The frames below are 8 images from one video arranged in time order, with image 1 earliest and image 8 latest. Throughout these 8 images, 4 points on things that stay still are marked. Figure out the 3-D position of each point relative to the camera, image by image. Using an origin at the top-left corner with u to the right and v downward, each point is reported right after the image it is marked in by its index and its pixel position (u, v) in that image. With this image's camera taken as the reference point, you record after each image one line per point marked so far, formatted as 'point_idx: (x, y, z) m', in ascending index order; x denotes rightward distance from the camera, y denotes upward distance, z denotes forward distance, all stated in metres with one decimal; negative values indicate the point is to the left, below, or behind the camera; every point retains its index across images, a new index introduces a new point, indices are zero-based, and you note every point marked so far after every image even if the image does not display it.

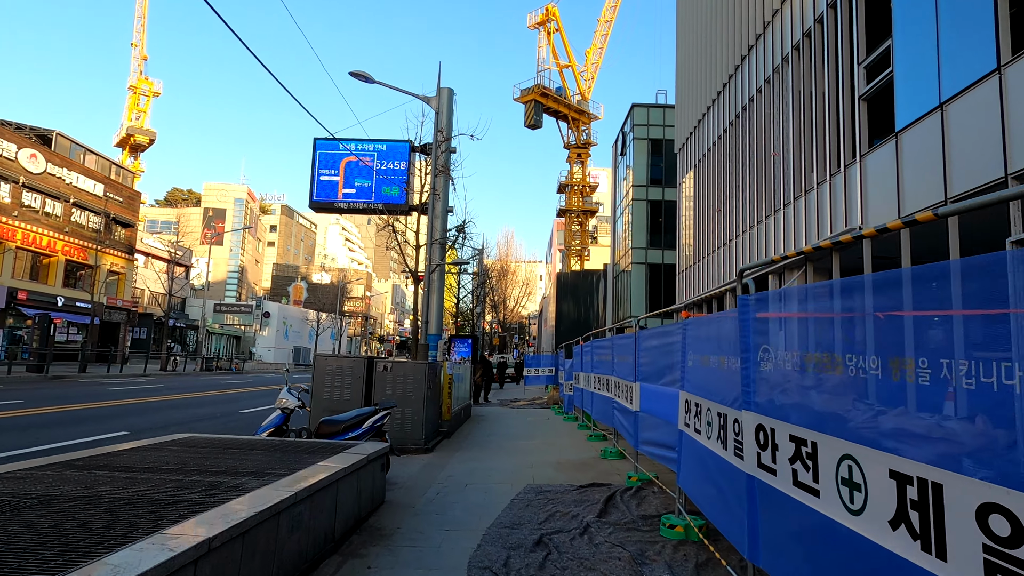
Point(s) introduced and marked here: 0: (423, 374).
0: (-1.5, -1.5, +11.4) m
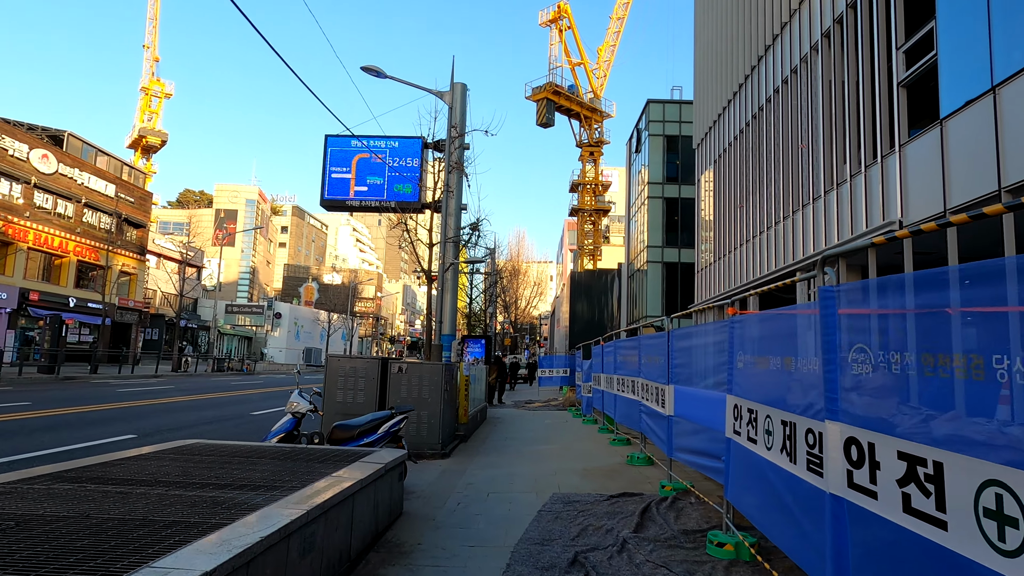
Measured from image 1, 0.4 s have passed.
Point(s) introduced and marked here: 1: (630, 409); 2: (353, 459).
0: (-1.2, -1.5, +10.9) m
1: (+2.0, -2.1, +11.2) m
2: (-1.6, -1.7, +6.6) m
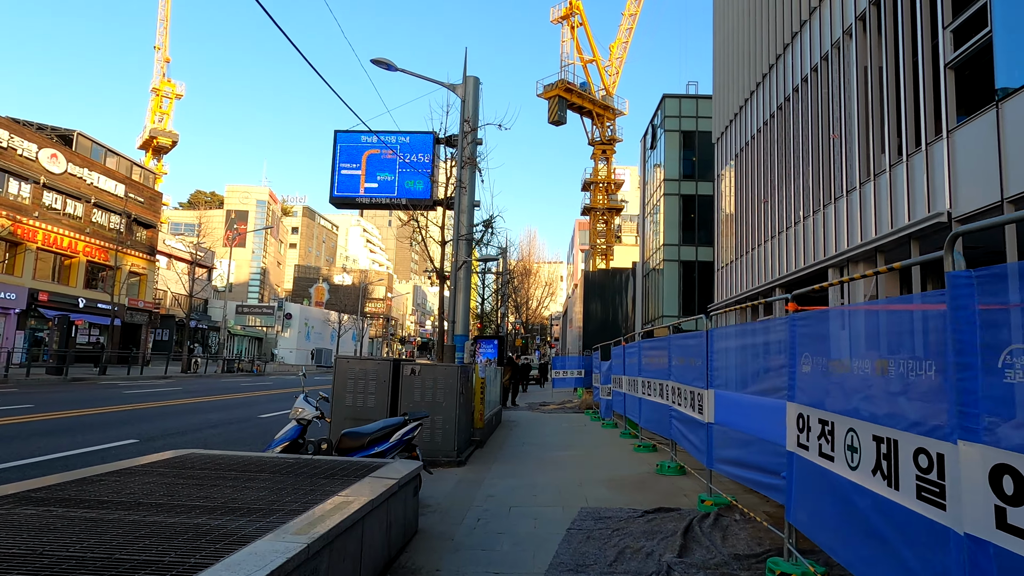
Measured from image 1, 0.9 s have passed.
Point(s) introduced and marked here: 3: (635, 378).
0: (-0.9, -1.4, +10.2) m
1: (+2.4, -2.0, +10.5) m
2: (-1.3, -1.7, +6.0) m
3: (+2.3, -1.7, +12.7) m
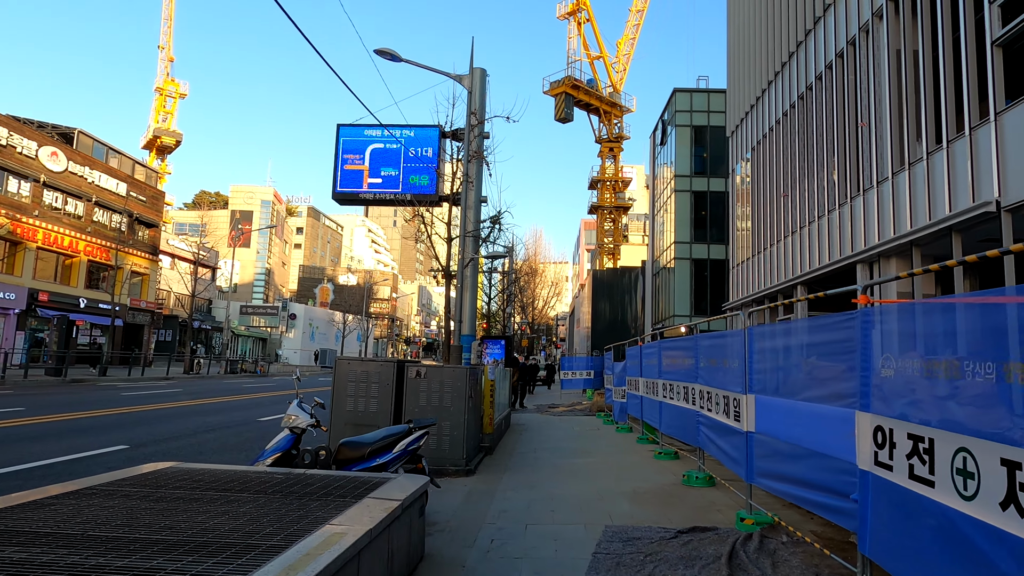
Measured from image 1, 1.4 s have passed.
0: (-0.7, -1.4, +9.5) m
1: (+2.5, -2.0, +9.8) m
2: (-1.2, -1.6, +5.3) m
3: (+2.5, -1.7, +12.0) m
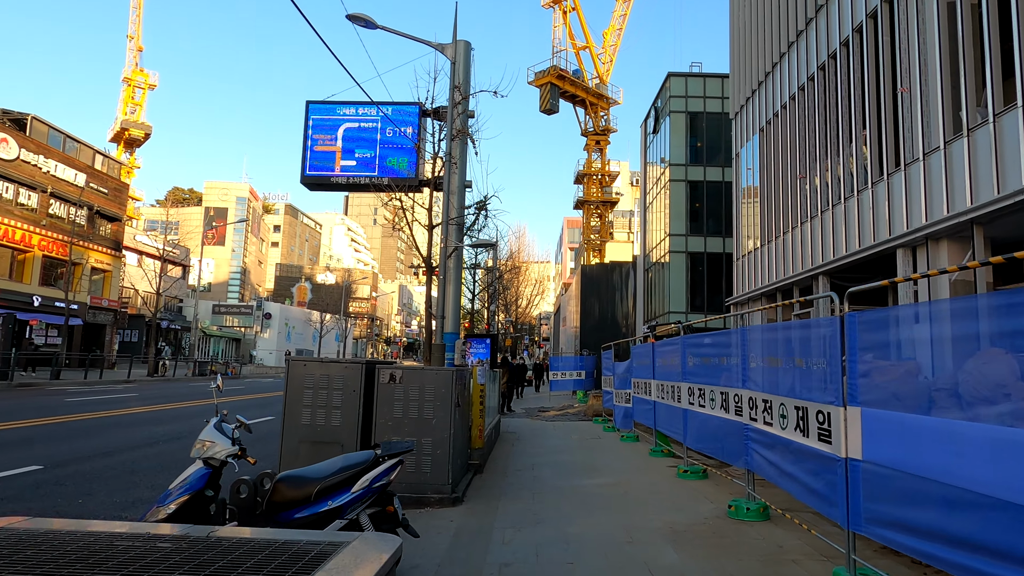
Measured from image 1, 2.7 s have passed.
0: (-0.7, -1.2, +7.6) m
1: (+2.5, -1.8, +8.0) m
2: (-1.1, -1.4, +3.4) m
3: (+2.4, -1.5, +10.2) m
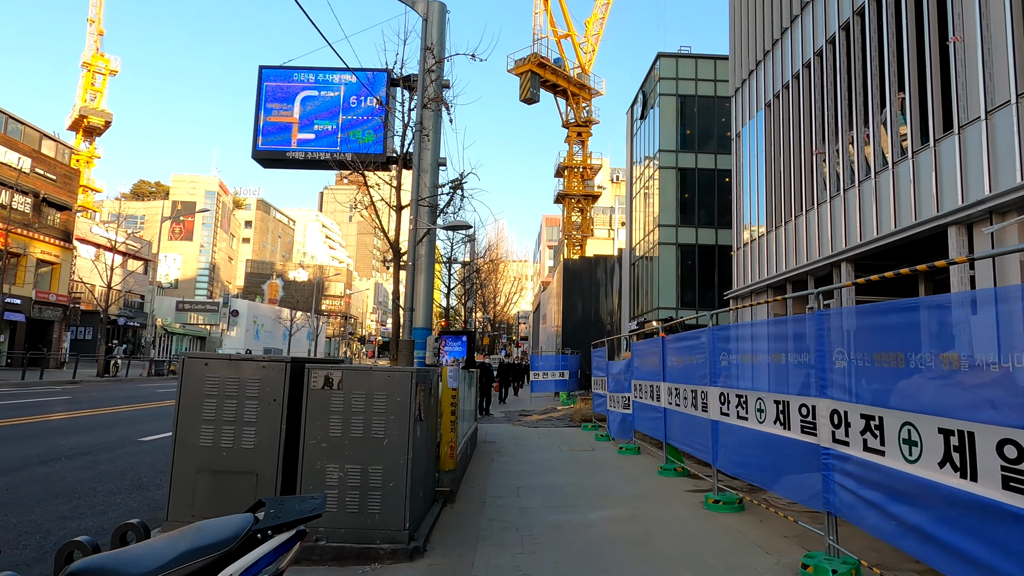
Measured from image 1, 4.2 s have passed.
0: (-0.9, -0.9, +5.6) m
1: (+2.3, -1.5, +6.0) m
2: (-1.1, -1.2, +1.3) m
3: (+2.2, -1.2, +8.2) m
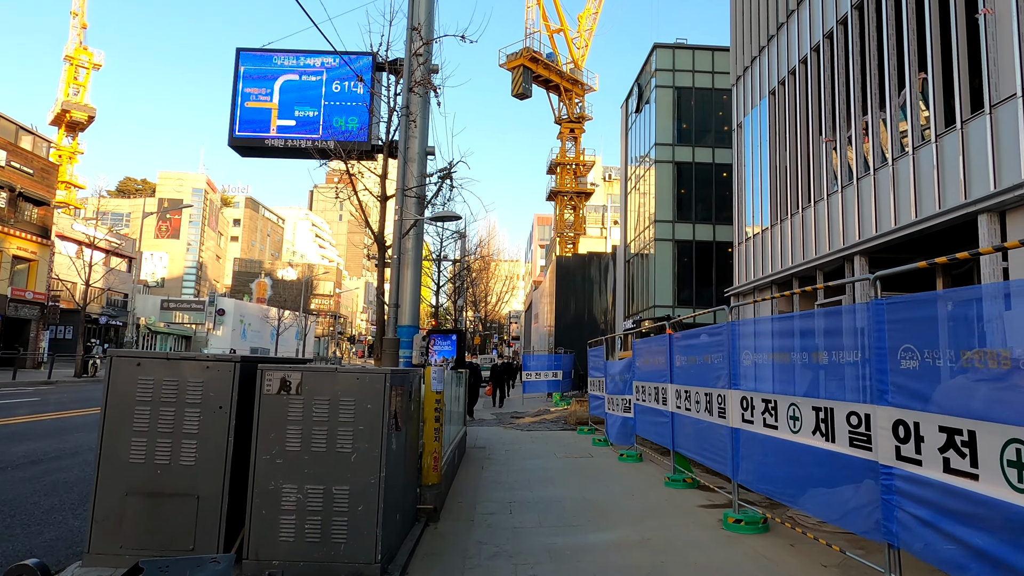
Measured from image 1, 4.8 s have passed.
0: (-0.9, -0.8, +4.7) m
1: (+2.3, -1.4, +5.2) m
2: (-1.1, -1.1, +0.4) m
3: (+2.1, -1.1, +7.3) m
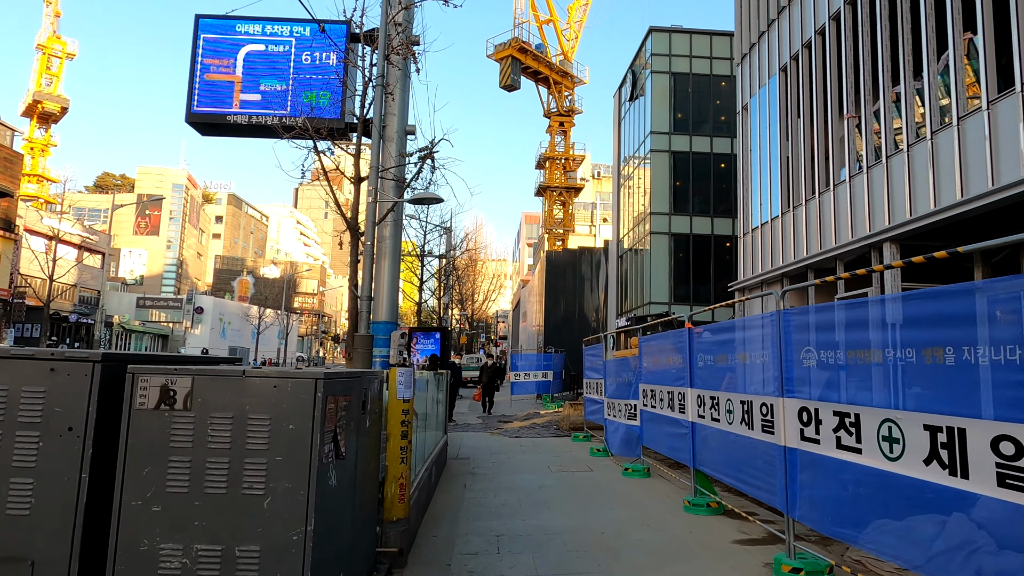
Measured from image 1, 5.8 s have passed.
0: (-1.0, -0.7, +3.2) m
1: (+2.2, -1.3, +3.8) m
2: (-1.1, -0.9, -1.0) m
3: (+2.0, -1.0, +5.9) m
